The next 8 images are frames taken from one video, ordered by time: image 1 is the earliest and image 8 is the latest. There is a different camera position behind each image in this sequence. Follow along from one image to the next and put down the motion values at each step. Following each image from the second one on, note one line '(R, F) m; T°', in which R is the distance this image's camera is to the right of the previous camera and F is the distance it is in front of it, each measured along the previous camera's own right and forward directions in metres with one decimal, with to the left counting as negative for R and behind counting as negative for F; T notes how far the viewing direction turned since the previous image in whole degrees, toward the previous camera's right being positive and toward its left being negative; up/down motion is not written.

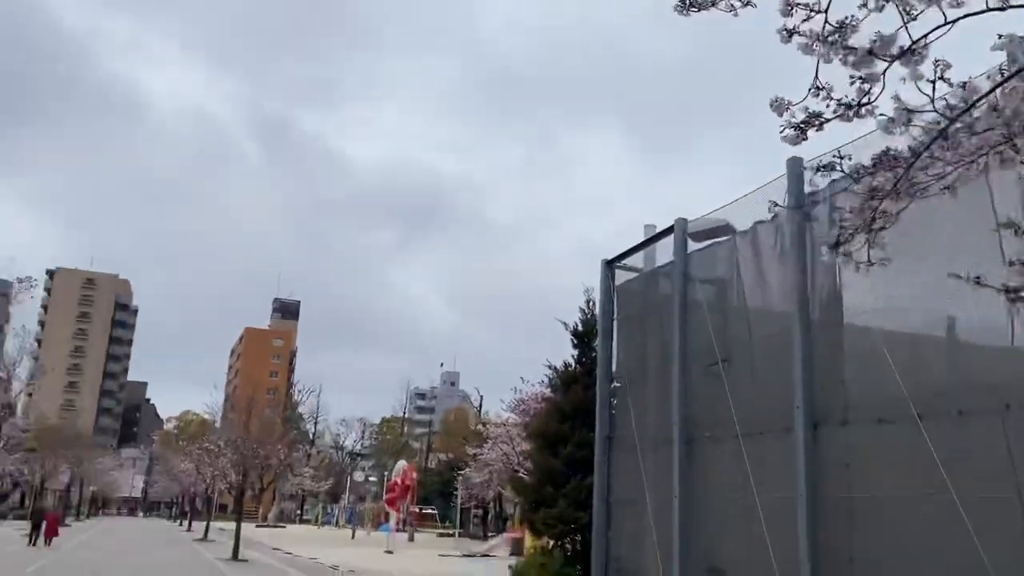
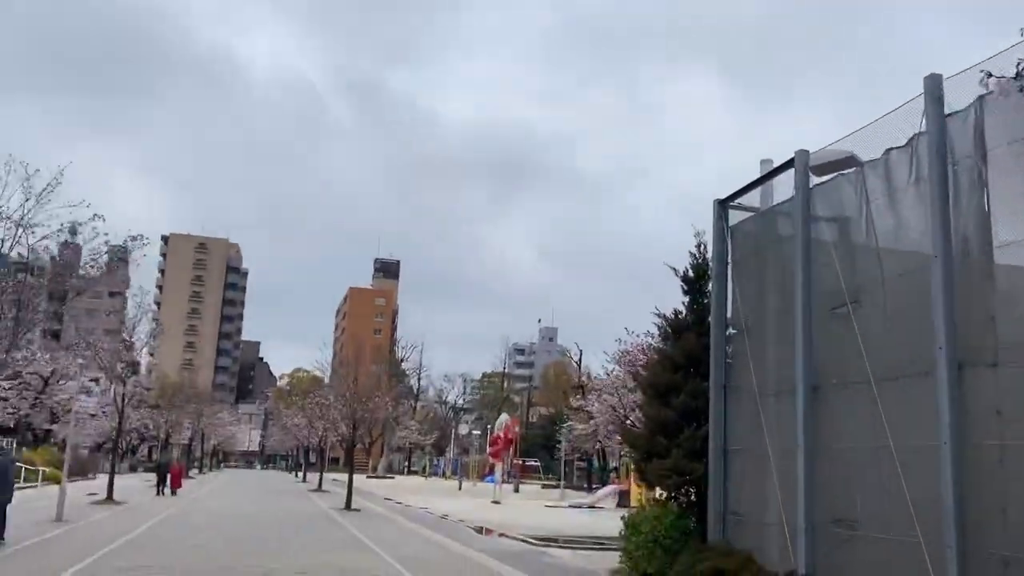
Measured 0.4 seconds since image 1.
(-0.2, +0.5) m; -6°
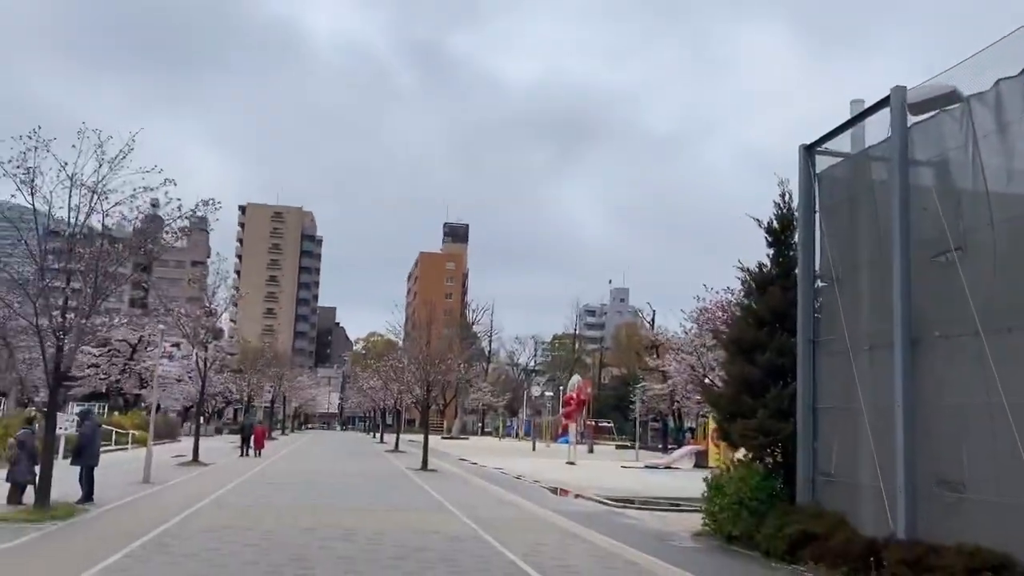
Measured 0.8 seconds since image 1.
(-0.1, +0.5) m; -5°
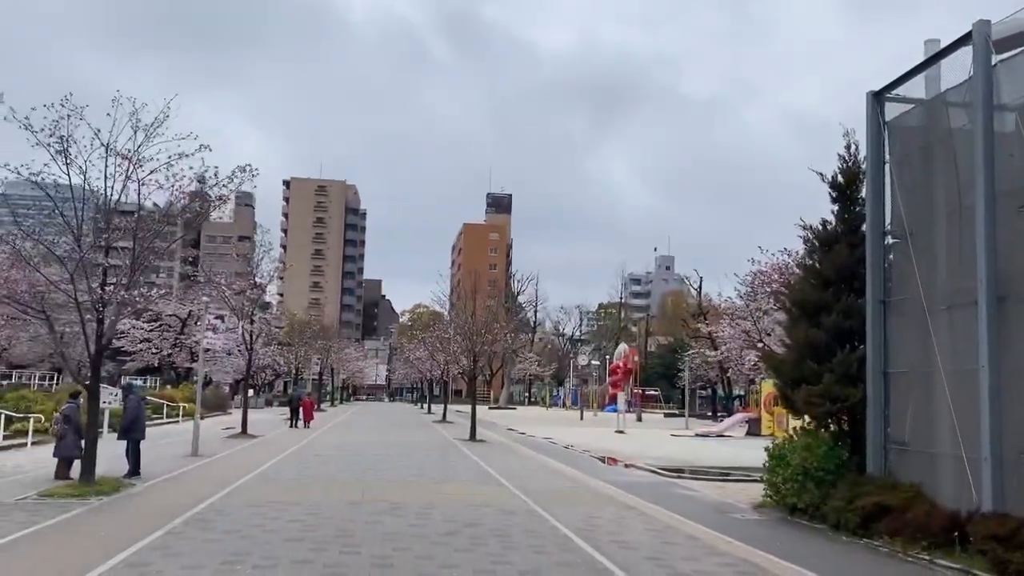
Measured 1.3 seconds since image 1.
(-0.1, +0.7) m; -3°
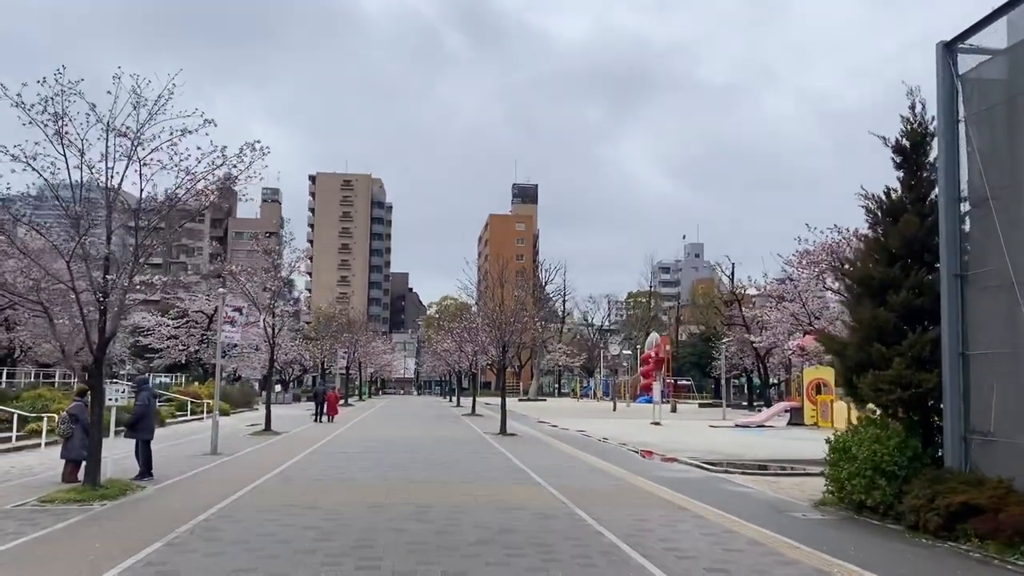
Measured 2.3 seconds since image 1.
(-0.1, +1.3) m; -2°
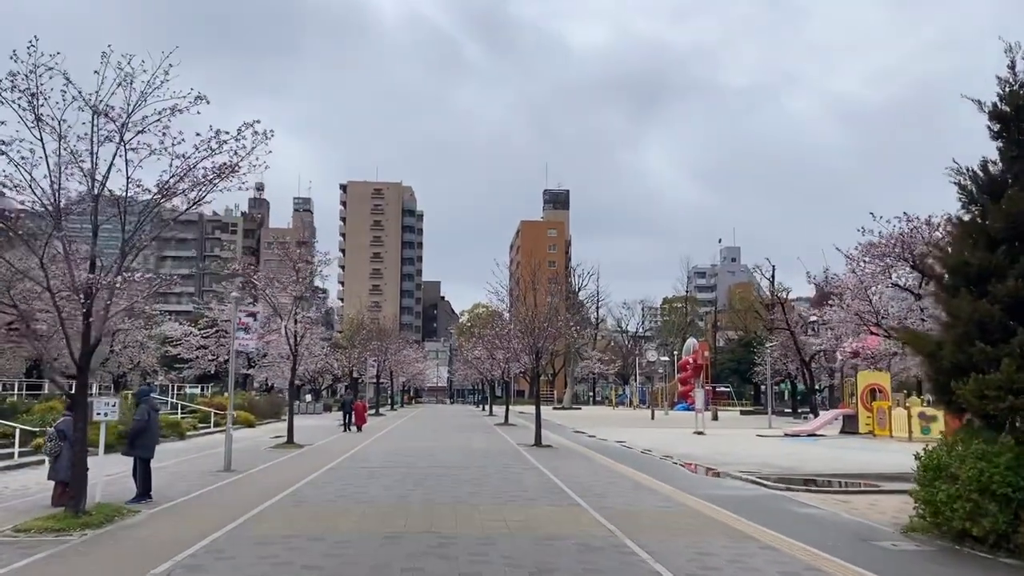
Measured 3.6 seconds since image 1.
(0.0, +1.8) m; -2°
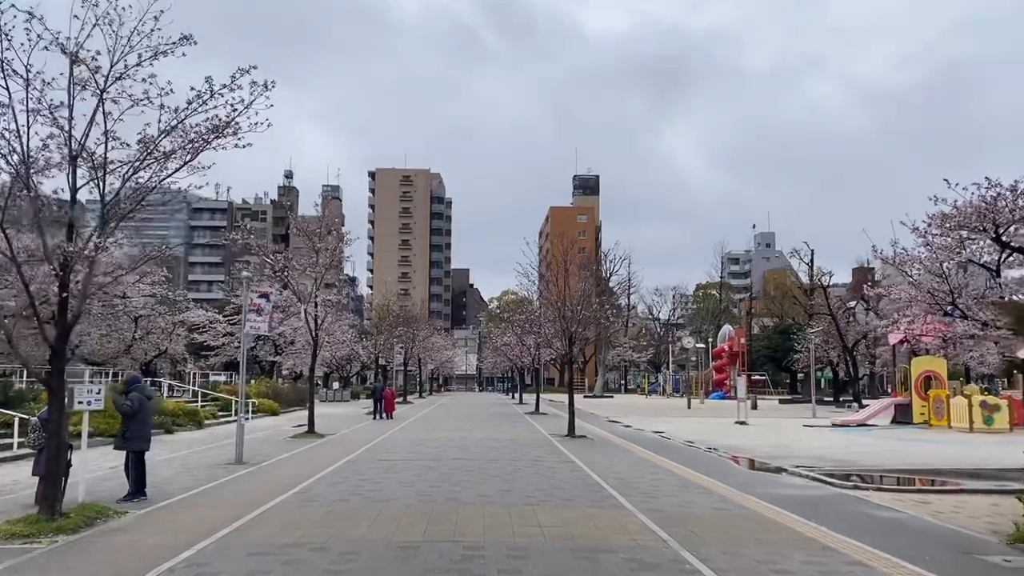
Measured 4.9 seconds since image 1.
(-0.1, +1.7) m; -2°
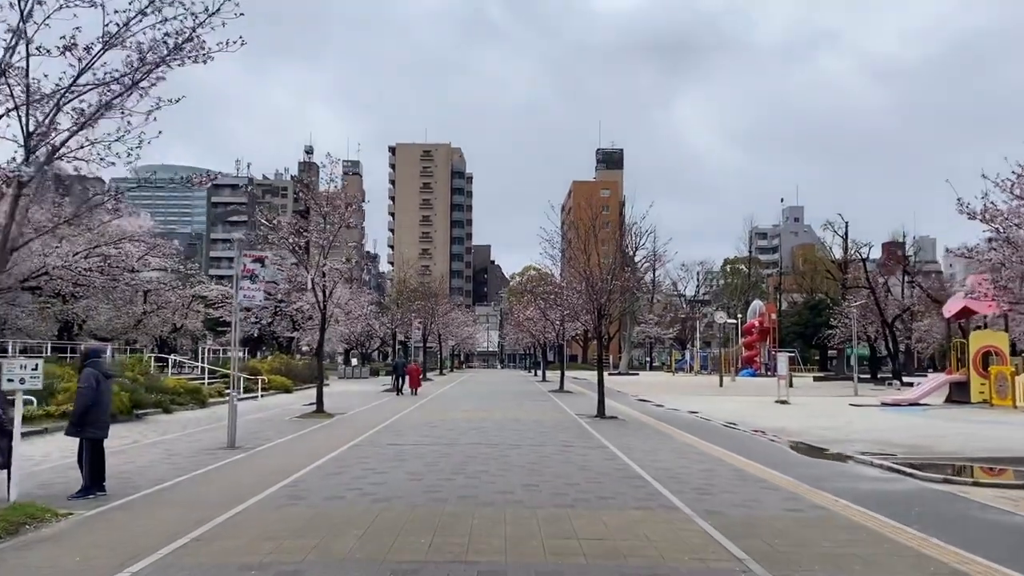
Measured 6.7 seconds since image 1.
(-0.1, +2.3) m; -1°
